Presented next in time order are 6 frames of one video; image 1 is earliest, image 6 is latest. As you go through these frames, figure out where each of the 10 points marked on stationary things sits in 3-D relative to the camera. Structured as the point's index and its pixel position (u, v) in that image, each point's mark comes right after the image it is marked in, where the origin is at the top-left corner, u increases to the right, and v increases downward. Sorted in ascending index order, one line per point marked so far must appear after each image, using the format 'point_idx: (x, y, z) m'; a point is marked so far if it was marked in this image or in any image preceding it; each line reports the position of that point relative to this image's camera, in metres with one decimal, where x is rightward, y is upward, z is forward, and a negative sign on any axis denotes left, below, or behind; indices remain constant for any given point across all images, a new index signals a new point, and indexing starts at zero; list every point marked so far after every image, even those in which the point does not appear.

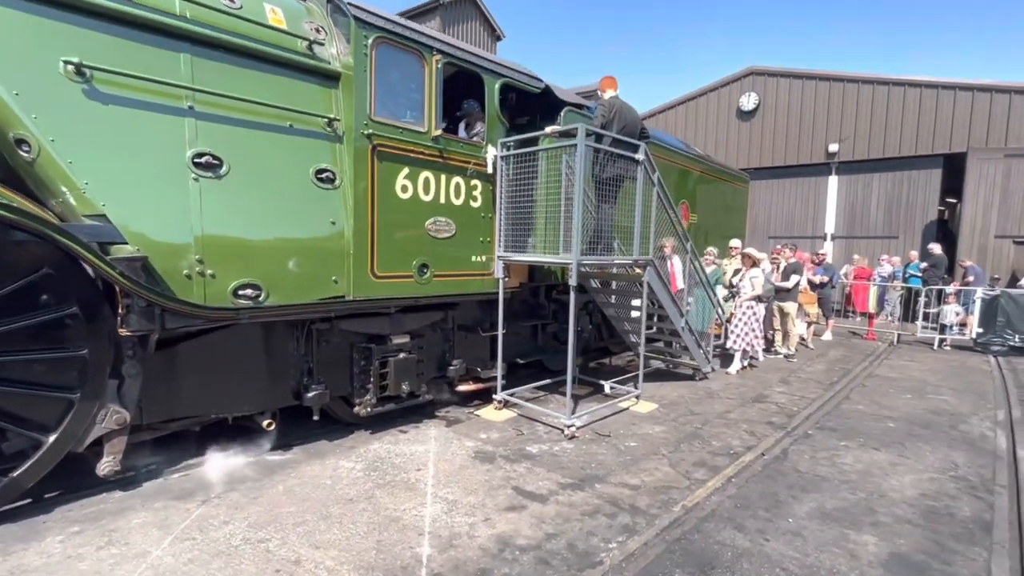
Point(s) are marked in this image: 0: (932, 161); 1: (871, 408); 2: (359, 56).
0: (+12.1, +3.7, +13.8) m
1: (+4.3, -1.4, +5.7) m
2: (-1.4, +2.0, +4.2) m
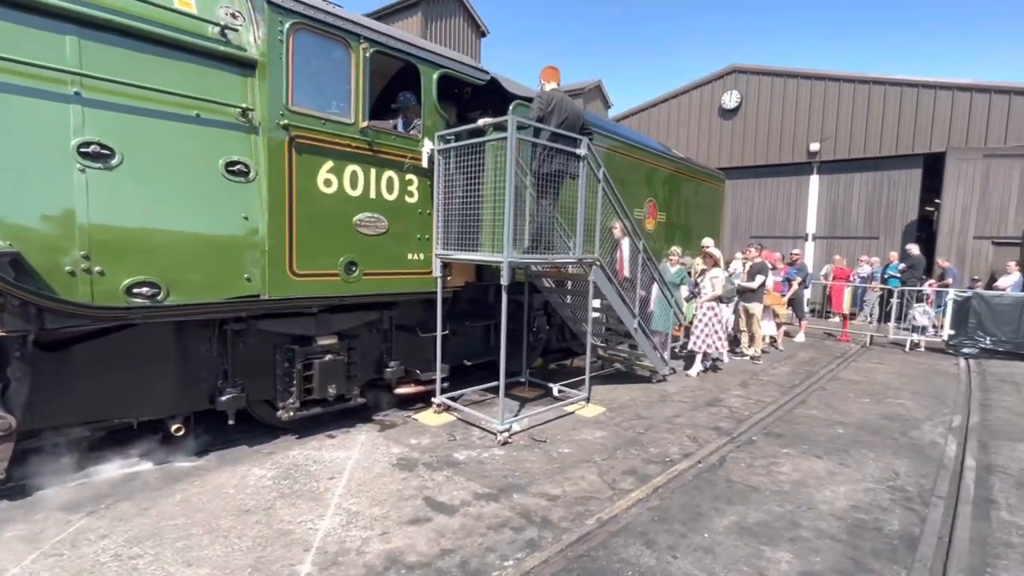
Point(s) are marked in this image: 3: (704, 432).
0: (+11.4, +3.6, +13.7) m
1: (+3.6, -1.4, +5.5) m
2: (-2.0, +2.1, +4.0) m
3: (+2.0, -1.5, +5.0) m
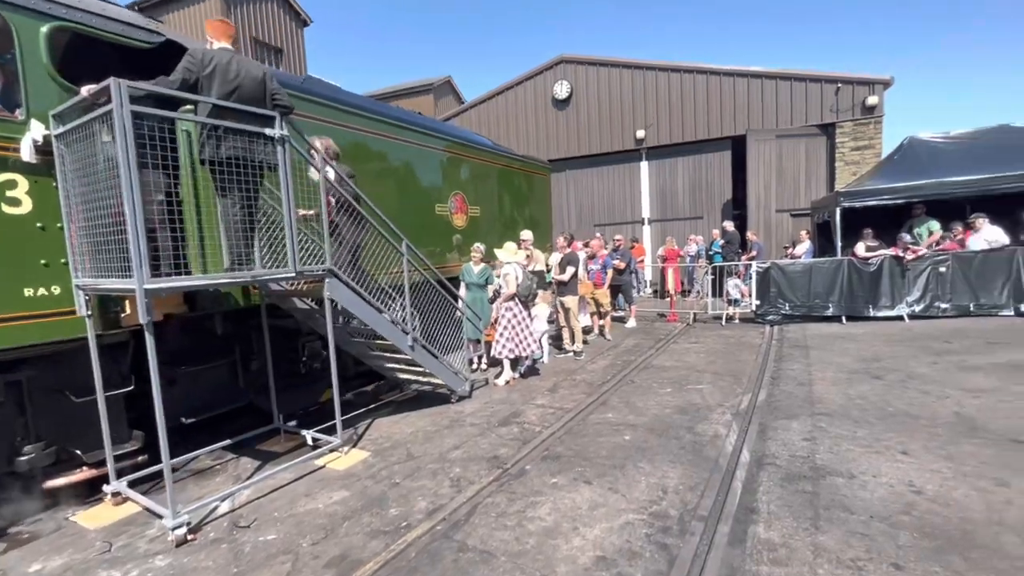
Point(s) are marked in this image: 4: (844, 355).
0: (+6.4, +4.4, +14.6) m
1: (+1.1, -1.3, +5.0) m
2: (-4.3, +1.6, +2.3) m
3: (-0.3, -1.5, +4.1) m
4: (+4.7, -1.0, +6.8) m
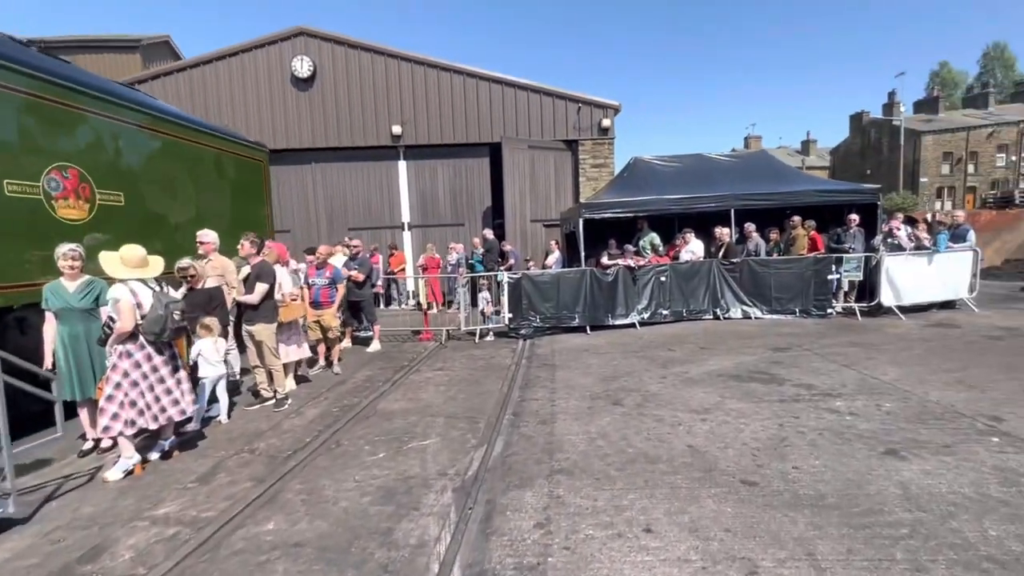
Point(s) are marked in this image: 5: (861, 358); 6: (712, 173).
0: (-1.0, +4.1, +14.2) m
1: (-1.5, -1.5, +3.2) m
2: (-5.3, +1.3, -1.6) m
3: (-2.4, -1.8, +1.7) m
4: (+1.0, -1.1, +6.4) m
5: (+4.7, -0.9, +6.5) m
6: (+4.8, +2.8, +11.5) m
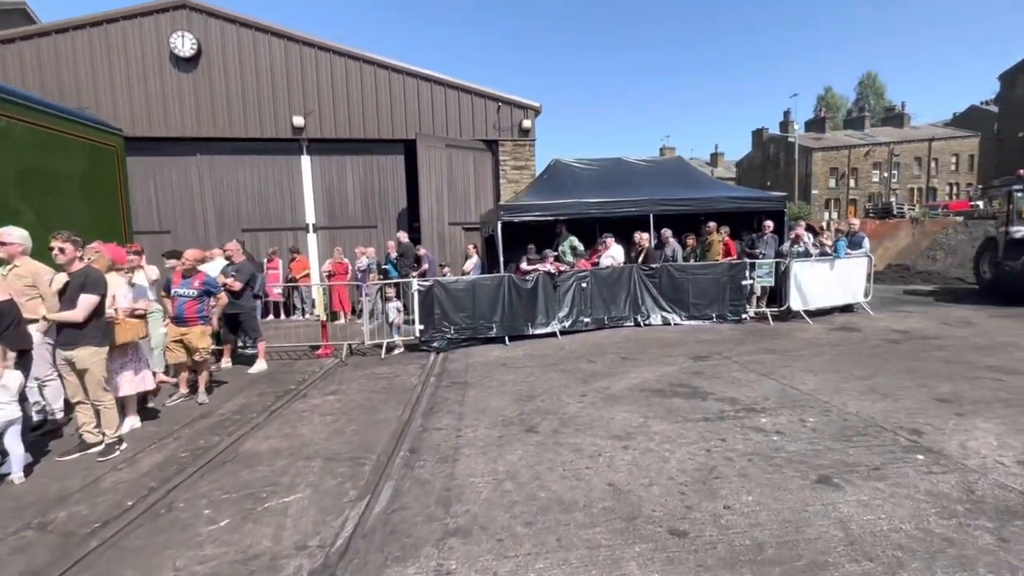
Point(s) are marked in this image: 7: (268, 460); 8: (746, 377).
0: (-3.3, +3.9, +13.1) m
1: (-2.1, -1.6, +2.2) m
2: (-5.2, +1.3, -3.1) m
3: (-2.8, -1.8, +0.6) m
4: (-0.1, -1.3, +5.7) m
5: (+3.5, -1.0, +6.4) m
6: (+2.8, +2.6, +11.4) m
7: (-2.1, -1.5, +4.1) m
8: (+2.9, -1.1, +5.9) m
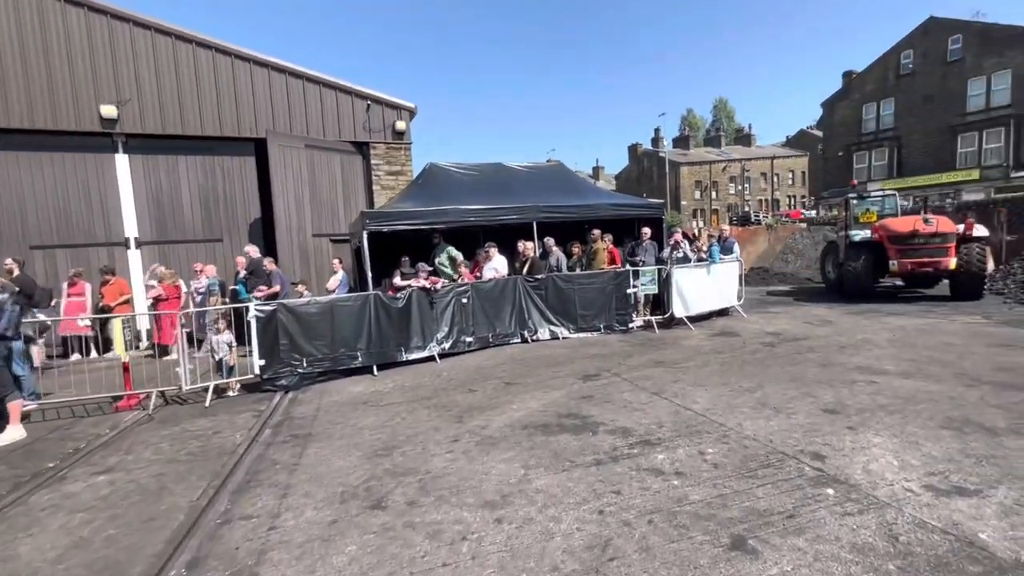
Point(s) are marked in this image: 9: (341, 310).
0: (-6.4, +3.3, +11.2) m
1: (-2.7, -1.8, +0.6) m
2: (-4.7, +1.1, -5.2) m
3: (-3.0, -2.0, -1.1) m
4: (-1.5, -1.5, +4.5) m
5: (+1.9, -1.1, +5.9) m
6: (0.0, +2.3, +10.8) m
7: (-3.1, -1.7, +2.5) m
8: (+1.4, -1.2, +5.3) m
9: (-2.6, -0.3, +7.1) m
